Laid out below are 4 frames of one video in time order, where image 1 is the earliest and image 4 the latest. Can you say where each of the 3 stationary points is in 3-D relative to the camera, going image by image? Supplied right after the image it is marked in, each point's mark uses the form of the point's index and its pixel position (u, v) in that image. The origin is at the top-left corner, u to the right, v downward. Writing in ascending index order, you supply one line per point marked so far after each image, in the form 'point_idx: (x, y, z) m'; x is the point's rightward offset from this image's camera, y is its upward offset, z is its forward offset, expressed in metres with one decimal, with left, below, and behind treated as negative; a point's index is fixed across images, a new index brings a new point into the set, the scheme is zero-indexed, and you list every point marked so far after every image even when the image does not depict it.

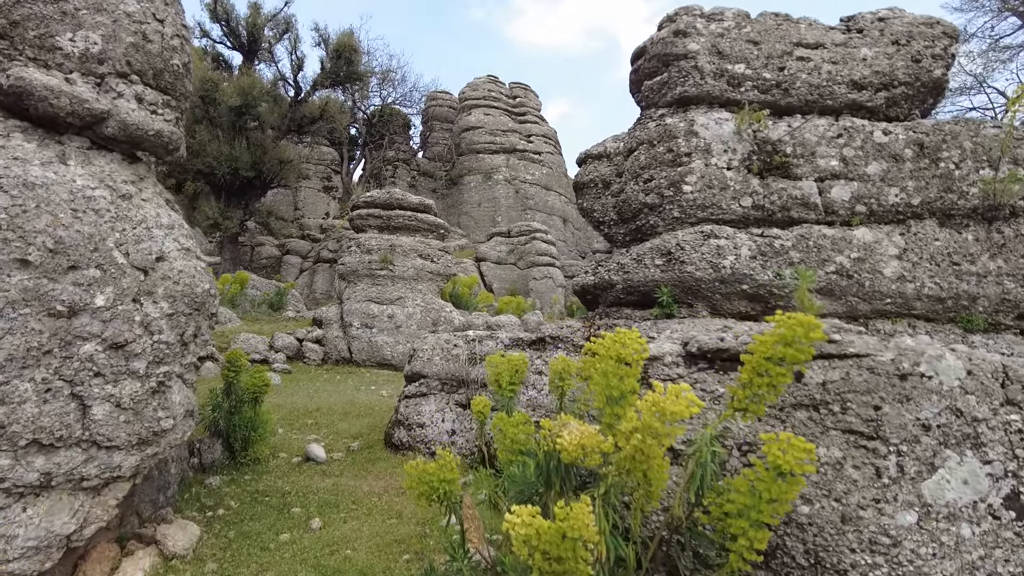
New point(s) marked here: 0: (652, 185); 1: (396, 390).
0: (+1.0, +0.7, +4.4) m
1: (-1.5, -1.4, +8.8) m
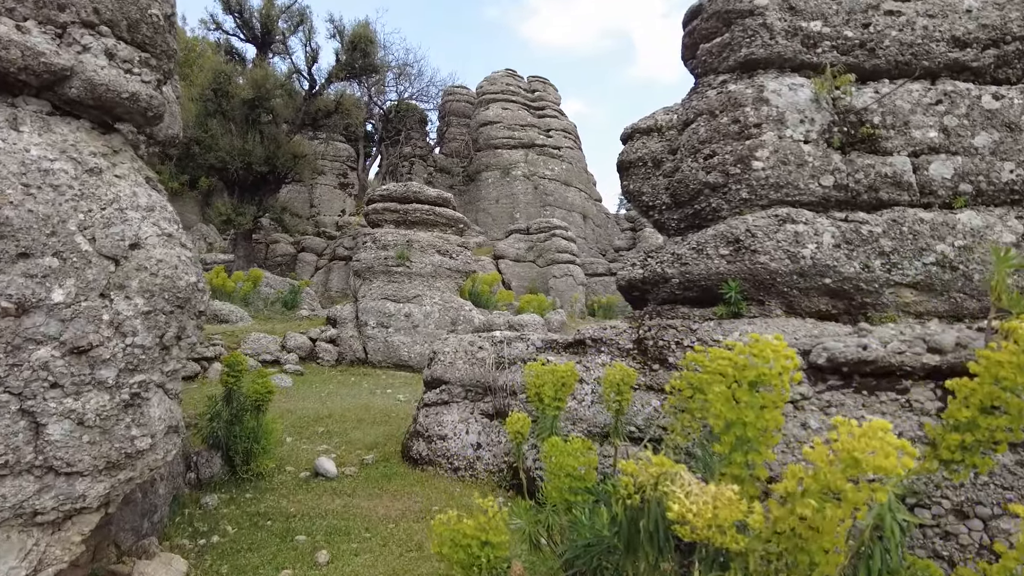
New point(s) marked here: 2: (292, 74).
0: (+1.2, +0.7, +3.7) m
1: (-1.2, -1.4, +8.2) m
2: (-6.7, +6.6, +19.7) m
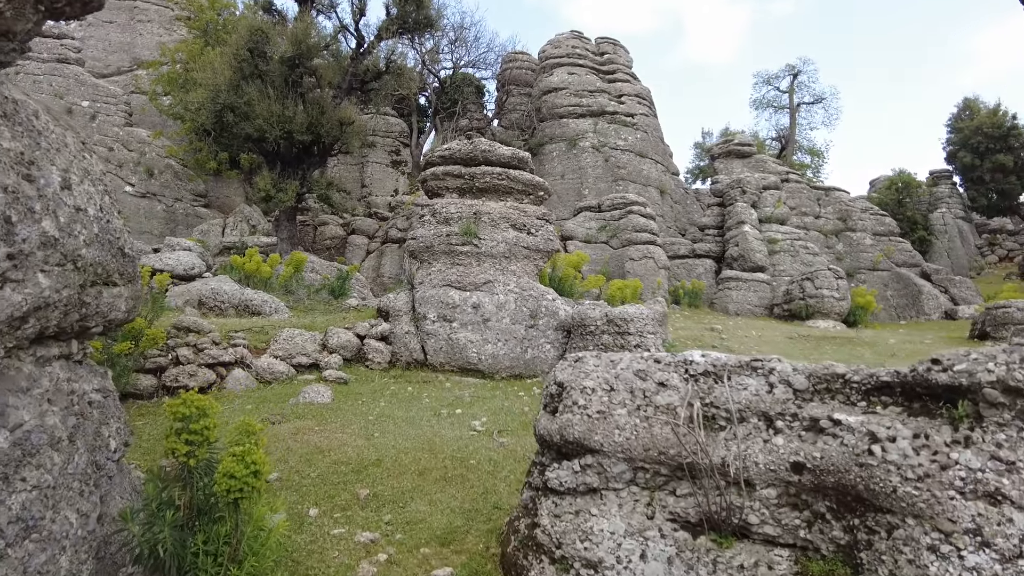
0: (+1.9, +0.8, +1.2) m
1: (-0.1, -1.2, +5.9) m
2: (-4.8, +7.0, +17.6) m
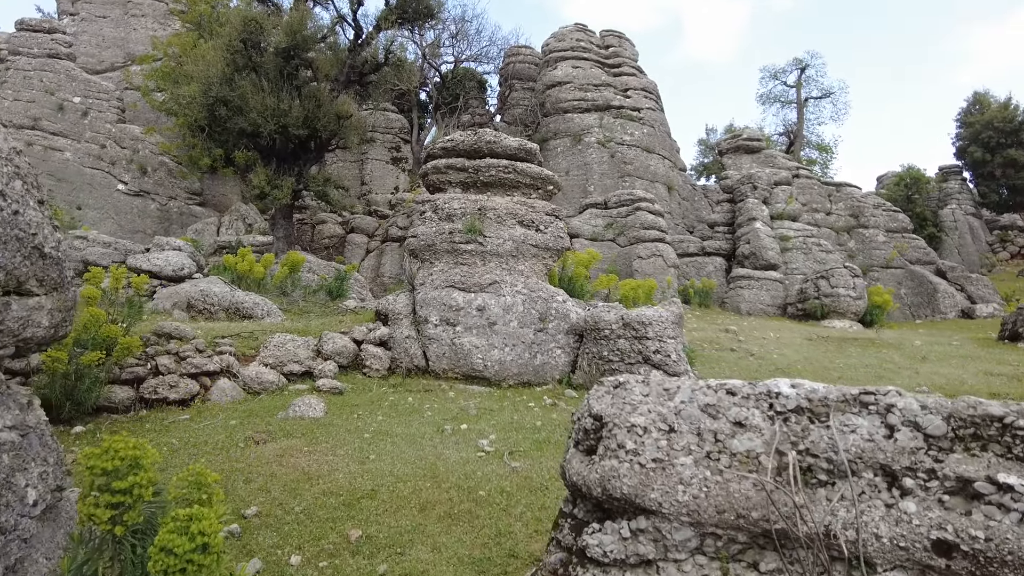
0: (+2.0, +0.8, +0.6) m
1: (0.0, -1.2, +5.3) m
2: (-4.7, +7.0, +17.0) m
